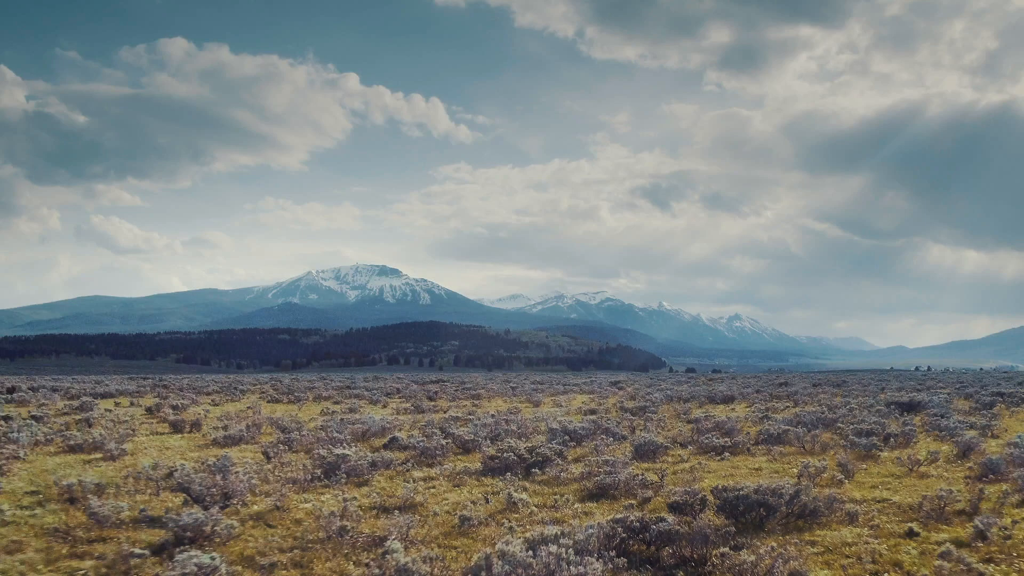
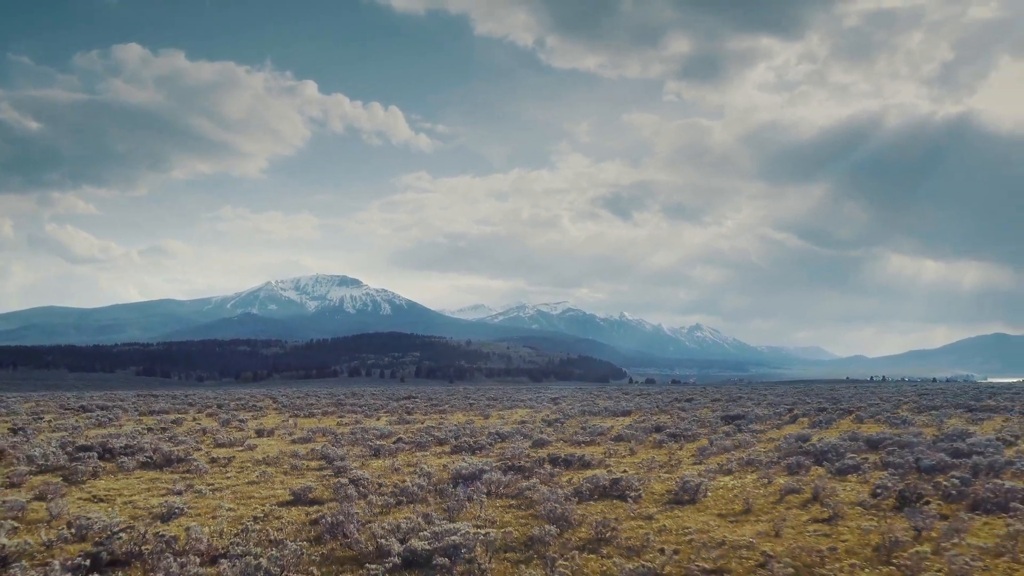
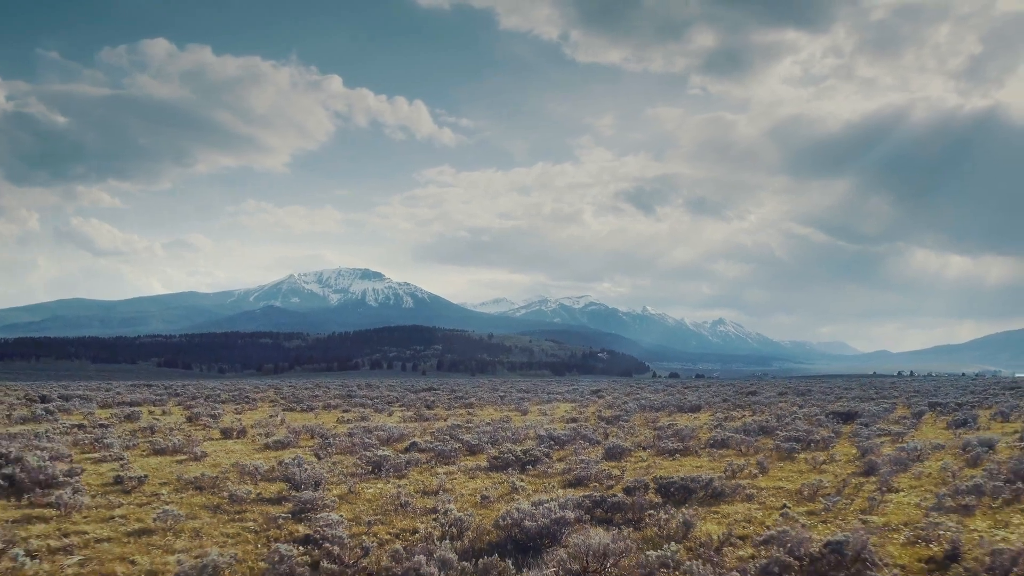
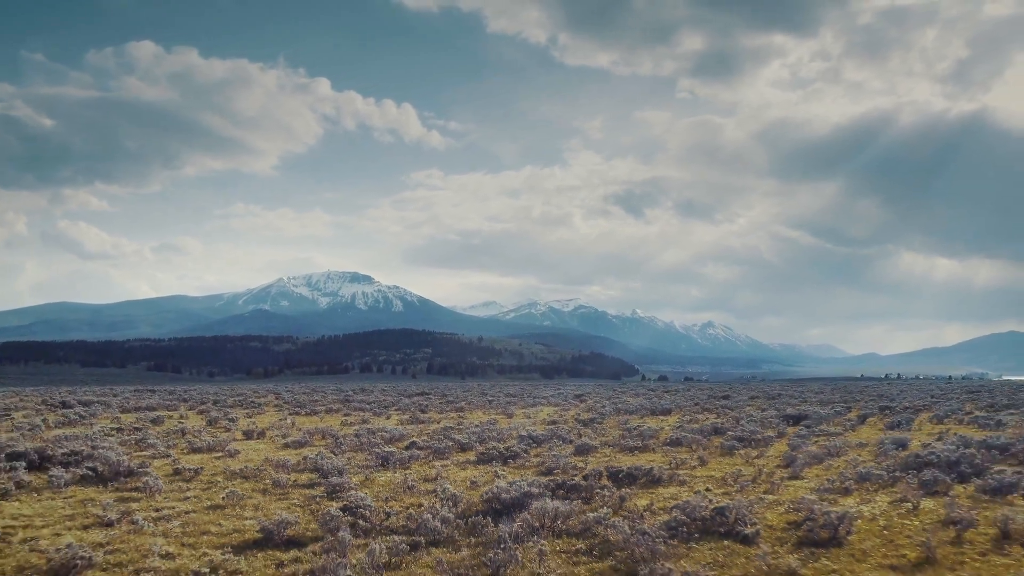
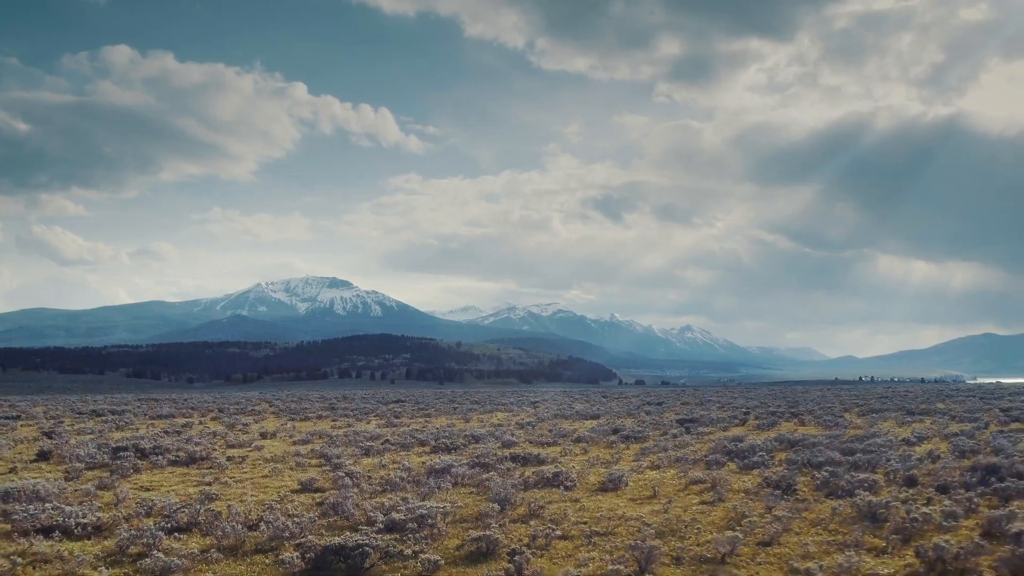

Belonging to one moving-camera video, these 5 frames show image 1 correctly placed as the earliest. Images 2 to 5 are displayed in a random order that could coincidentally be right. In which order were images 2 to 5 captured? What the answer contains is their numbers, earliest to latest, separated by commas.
3, 4, 2, 5
